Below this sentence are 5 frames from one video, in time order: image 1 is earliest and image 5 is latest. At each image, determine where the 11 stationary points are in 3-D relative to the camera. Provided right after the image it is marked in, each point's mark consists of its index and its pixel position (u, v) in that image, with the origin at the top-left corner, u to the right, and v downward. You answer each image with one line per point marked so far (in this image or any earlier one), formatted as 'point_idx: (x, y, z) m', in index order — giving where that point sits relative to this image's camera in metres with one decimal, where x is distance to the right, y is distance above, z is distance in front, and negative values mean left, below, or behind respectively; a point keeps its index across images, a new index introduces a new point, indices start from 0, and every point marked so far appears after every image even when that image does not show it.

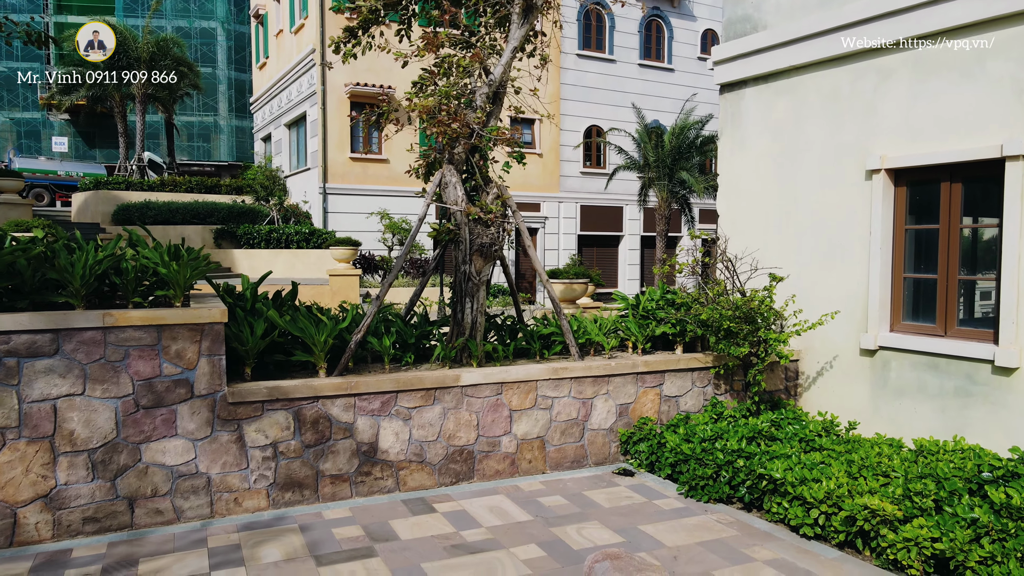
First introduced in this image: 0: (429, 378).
0: (-0.6, -0.7, +5.3) m
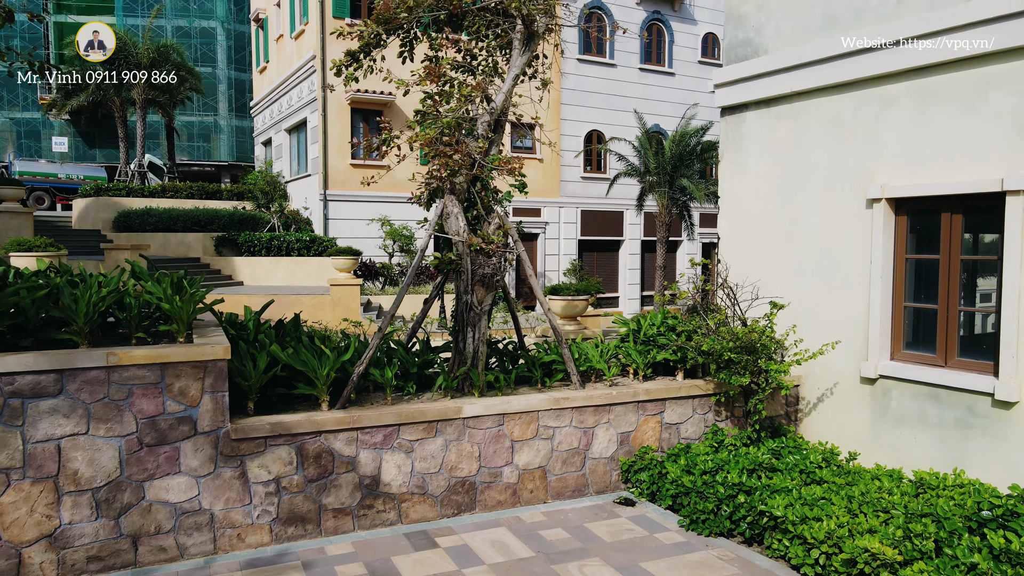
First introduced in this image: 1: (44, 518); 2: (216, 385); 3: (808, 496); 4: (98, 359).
0: (-0.6, -0.9, +5.3) m
1: (-2.8, -1.4, +4.4) m
2: (-1.9, -0.6, +4.8) m
3: (+2.0, -1.4, +5.0) m
4: (-2.5, -0.4, +4.5) m
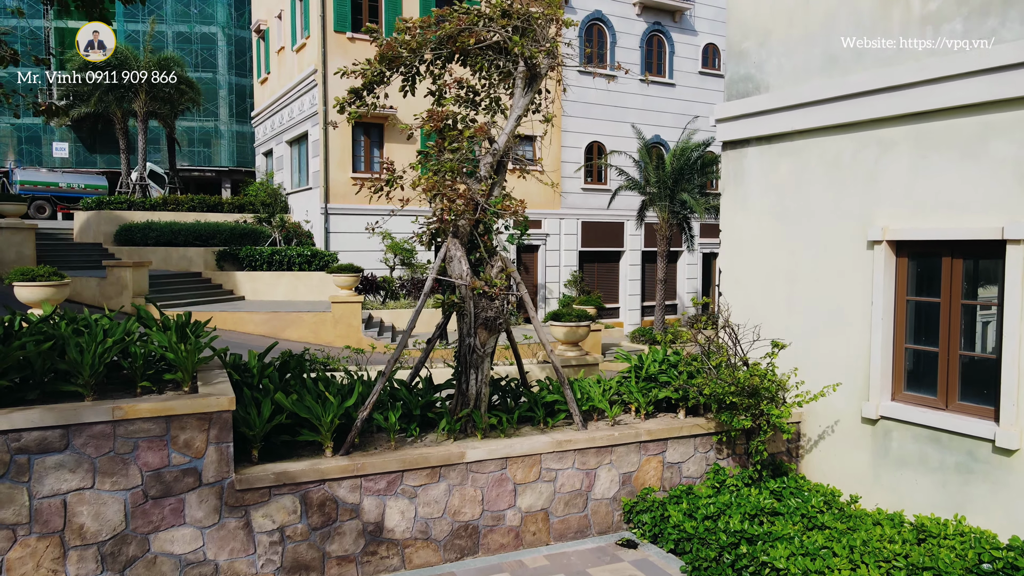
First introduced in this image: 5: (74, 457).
0: (-0.6, -1.2, +5.4) m
1: (-2.8, -1.7, +4.4) m
2: (-1.9, -1.0, +4.8) m
3: (+2.0, -1.7, +5.0) m
4: (-2.5, -0.8, +4.5) m
5: (-2.7, -1.0, +4.5) m
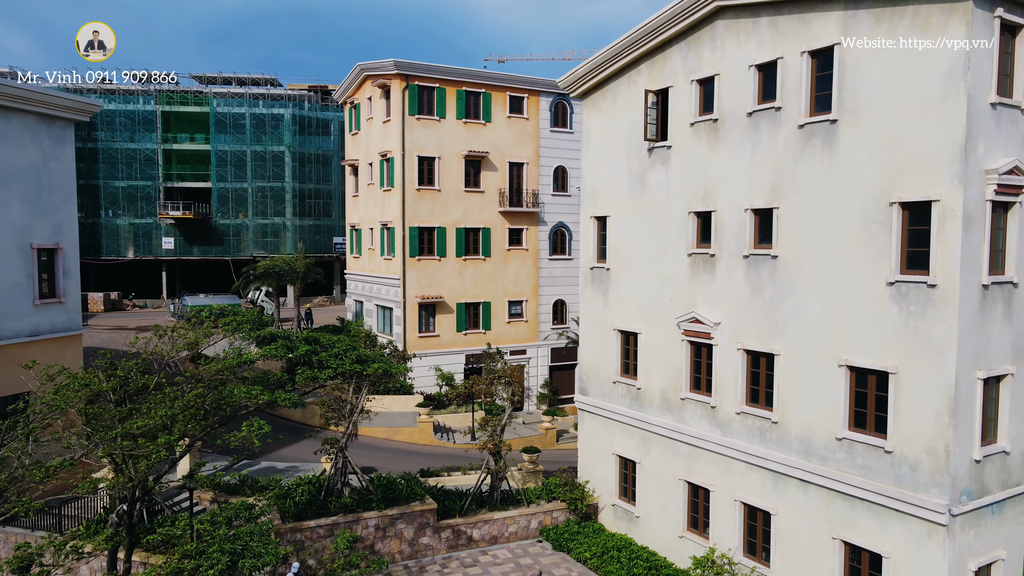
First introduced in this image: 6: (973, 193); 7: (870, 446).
0: (-0.8, -6.2, +20.2) m
1: (-3.0, -6.7, +19.3) m
2: (-2.1, -6.0, +19.7) m
3: (+1.8, -6.8, +19.9) m
4: (-2.7, -5.8, +19.4) m
5: (-2.9, -6.0, +19.4) m
6: (+8.0, +1.6, +12.8) m
7: (+6.9, -3.0, +14.2) m
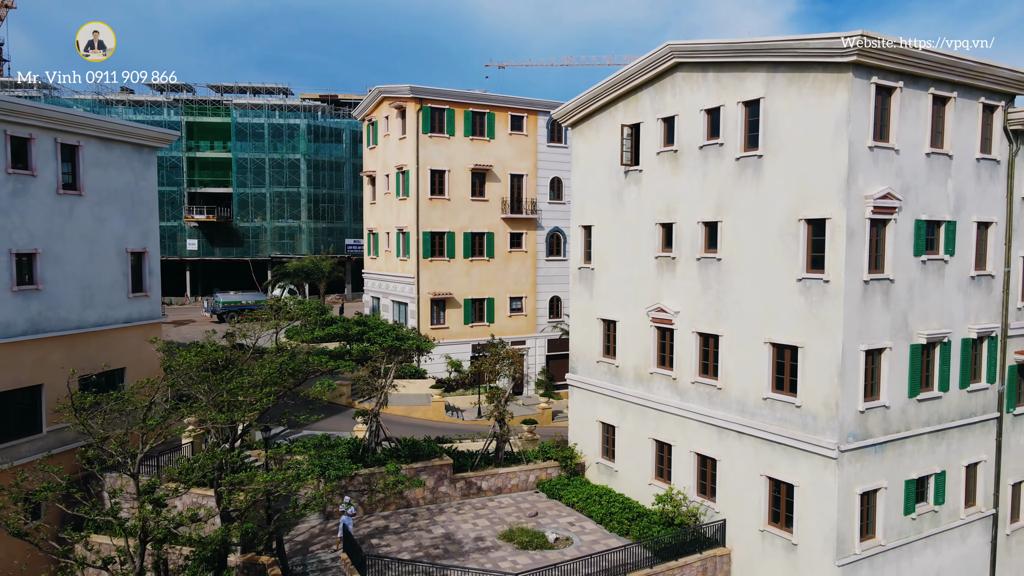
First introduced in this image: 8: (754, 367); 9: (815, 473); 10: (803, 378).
0: (-0.7, -6.1, +24.8) m
1: (-2.9, -6.6, +23.9) m
2: (-2.0, -5.9, +24.3) m
3: (+1.9, -6.6, +24.5) m
4: (-2.6, -5.7, +24.0) m
5: (-2.8, -5.9, +24.0) m
6: (+8.1, +1.8, +17.4) m
7: (+7.0, -2.9, +18.8) m
8: (+6.4, -2.1, +19.7) m
9: (+7.5, -4.6, +18.2) m
10: (+7.2, -2.2, +18.4) m
